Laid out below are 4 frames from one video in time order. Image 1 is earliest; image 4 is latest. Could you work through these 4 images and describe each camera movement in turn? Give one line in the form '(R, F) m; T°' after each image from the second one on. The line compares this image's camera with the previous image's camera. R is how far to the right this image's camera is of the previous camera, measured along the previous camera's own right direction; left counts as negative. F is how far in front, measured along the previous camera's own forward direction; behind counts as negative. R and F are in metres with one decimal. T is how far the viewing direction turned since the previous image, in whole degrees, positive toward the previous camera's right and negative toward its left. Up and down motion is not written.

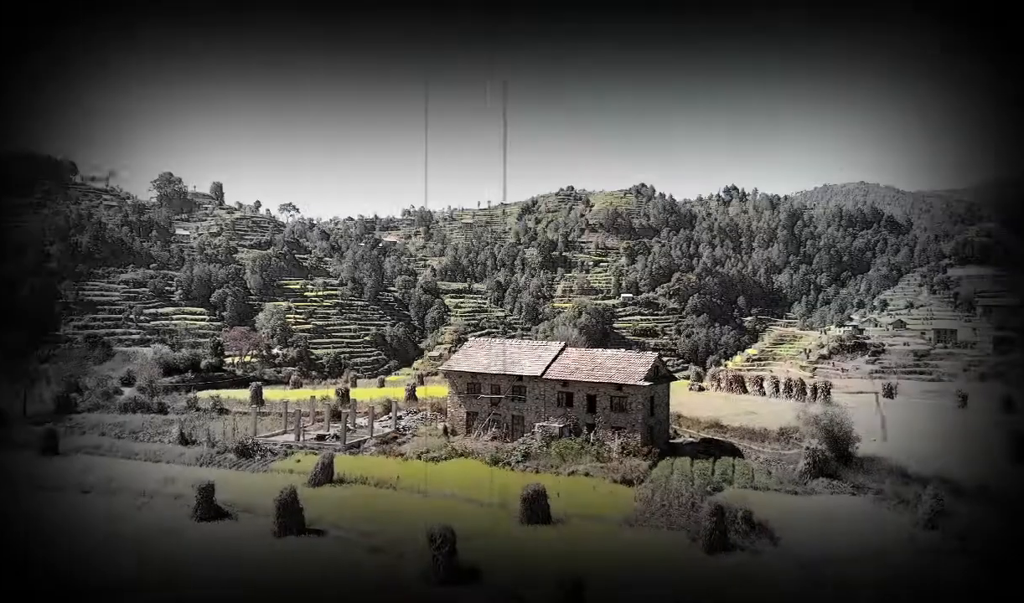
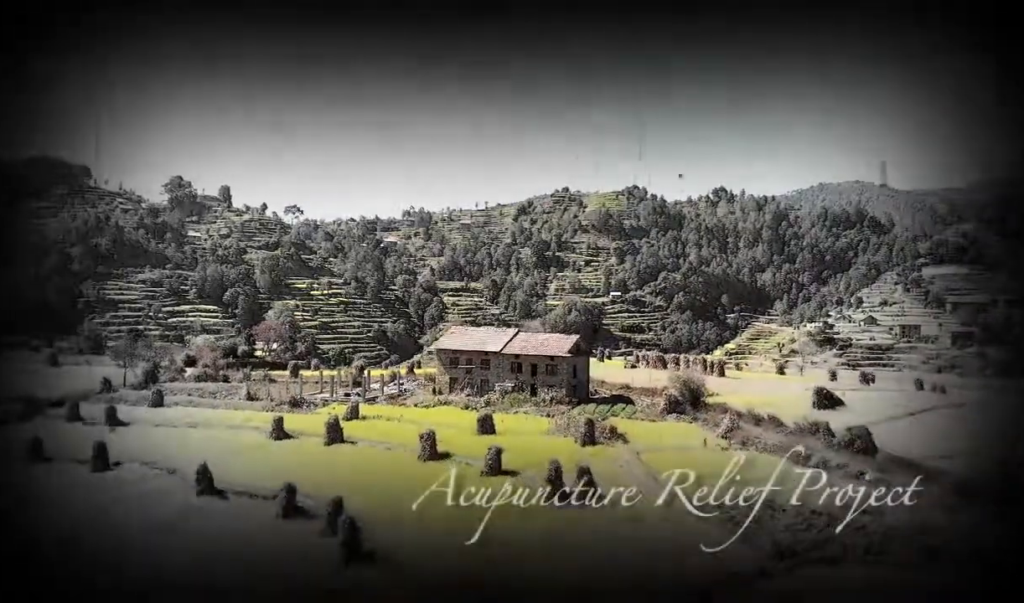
(+0.7, -4.8) m; 0°
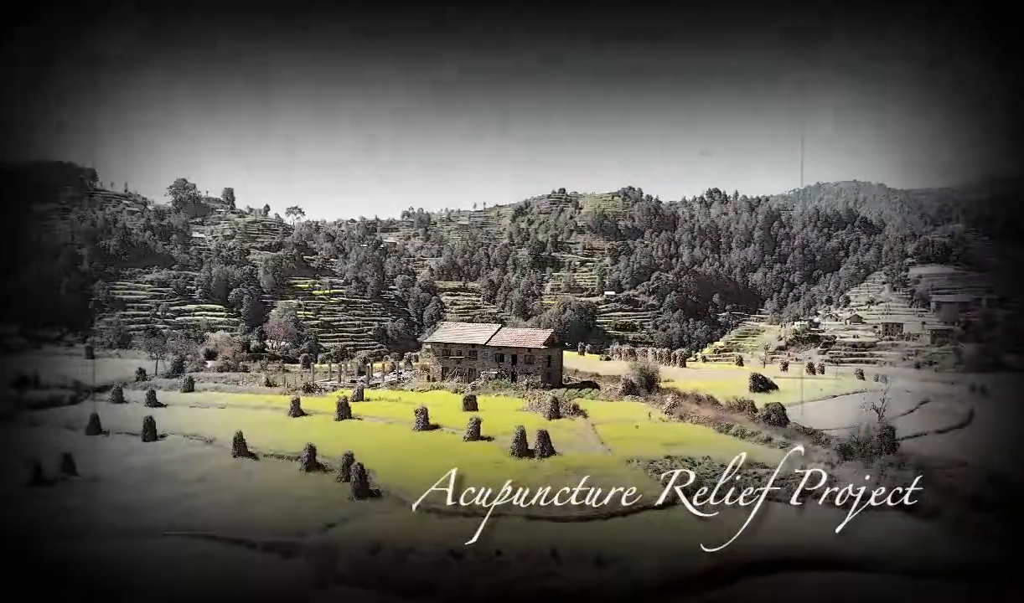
(+0.4, -2.5) m; 0°
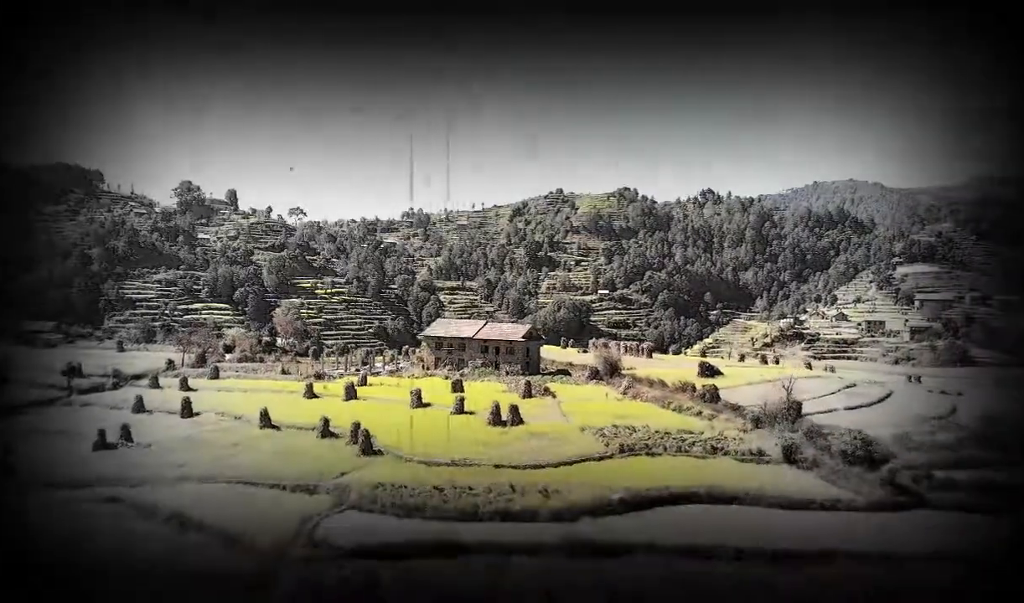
(+0.5, -2.7) m; 0°
